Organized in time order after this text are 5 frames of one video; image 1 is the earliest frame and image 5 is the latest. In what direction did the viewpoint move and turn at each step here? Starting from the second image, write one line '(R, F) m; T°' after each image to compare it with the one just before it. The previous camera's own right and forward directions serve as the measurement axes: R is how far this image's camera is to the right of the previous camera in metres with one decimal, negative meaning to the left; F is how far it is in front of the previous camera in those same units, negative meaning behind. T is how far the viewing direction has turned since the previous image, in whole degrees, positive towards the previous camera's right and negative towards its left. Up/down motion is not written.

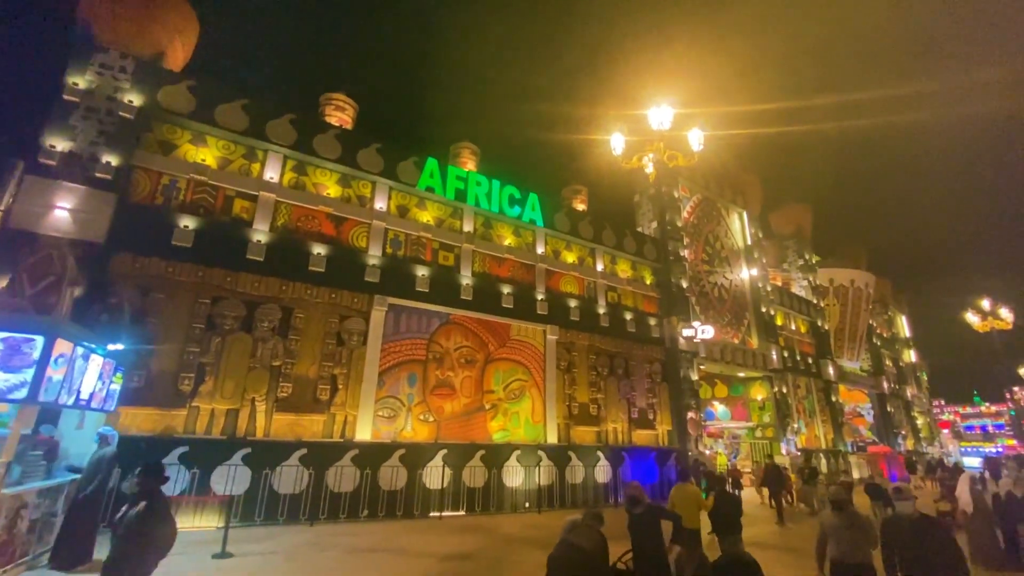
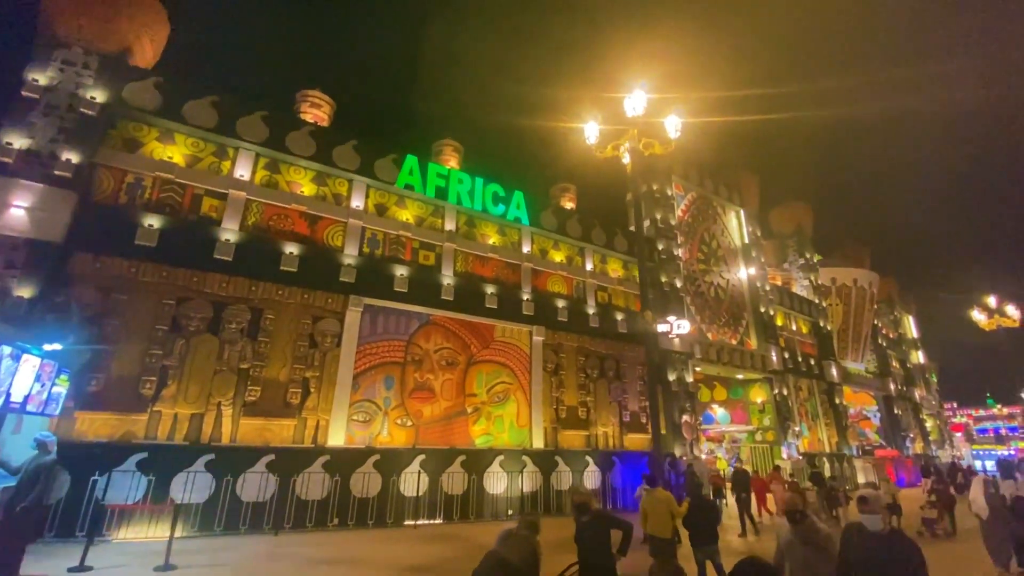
(+0.8, +0.5) m; -1°
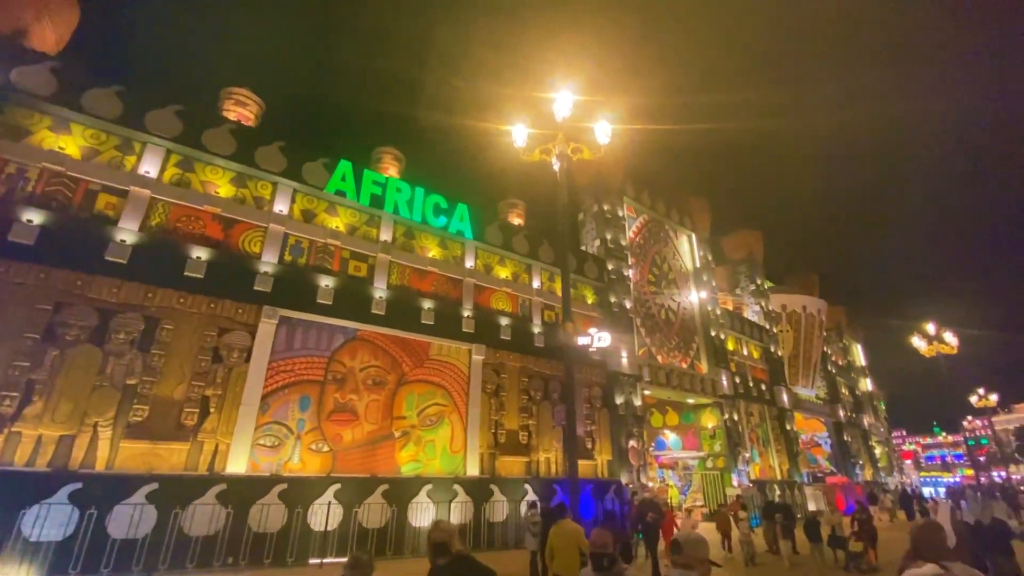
(+1.1, +0.8) m; +4°
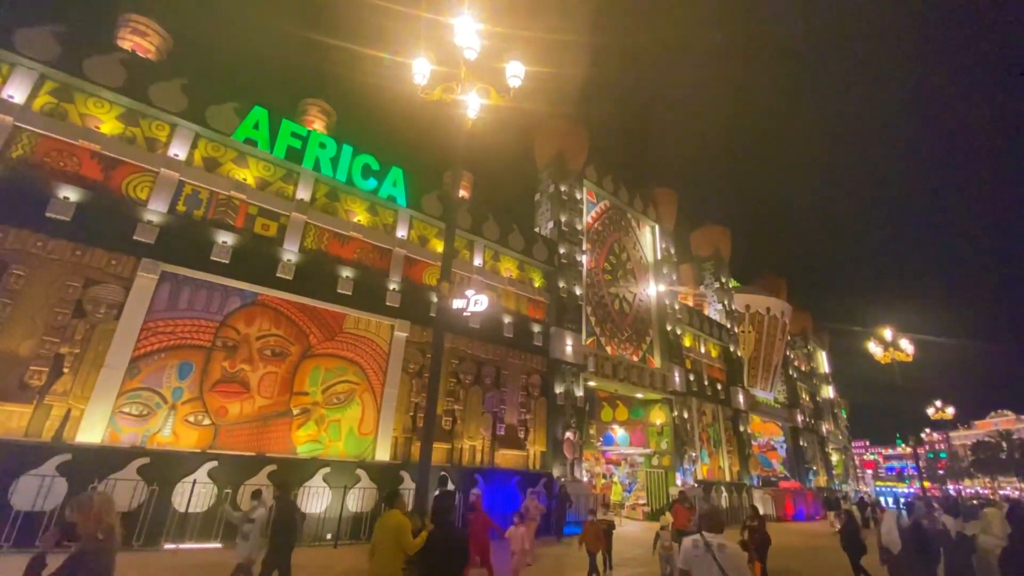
(+1.8, +1.2) m; +2°
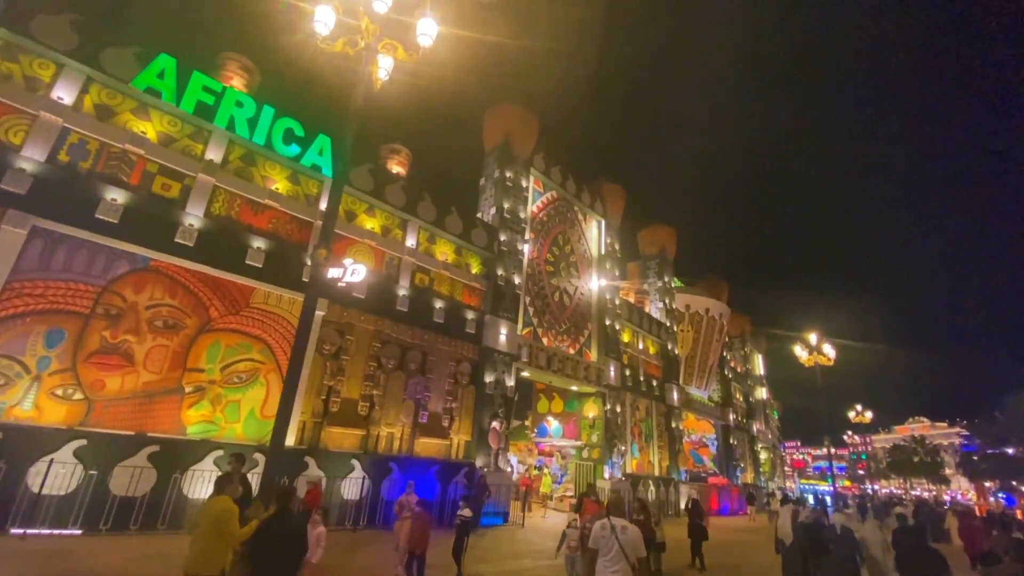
(+1.1, +0.5) m; +5°
